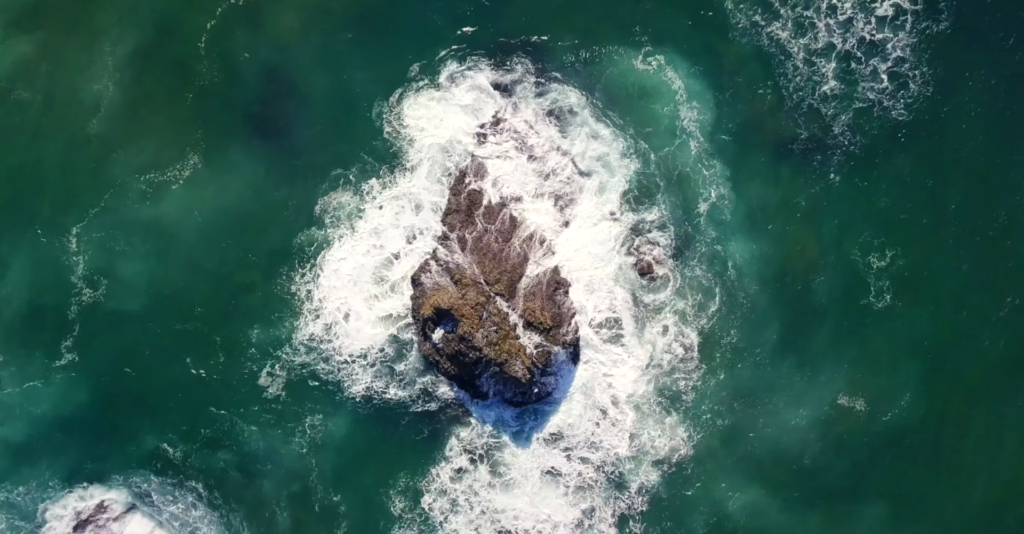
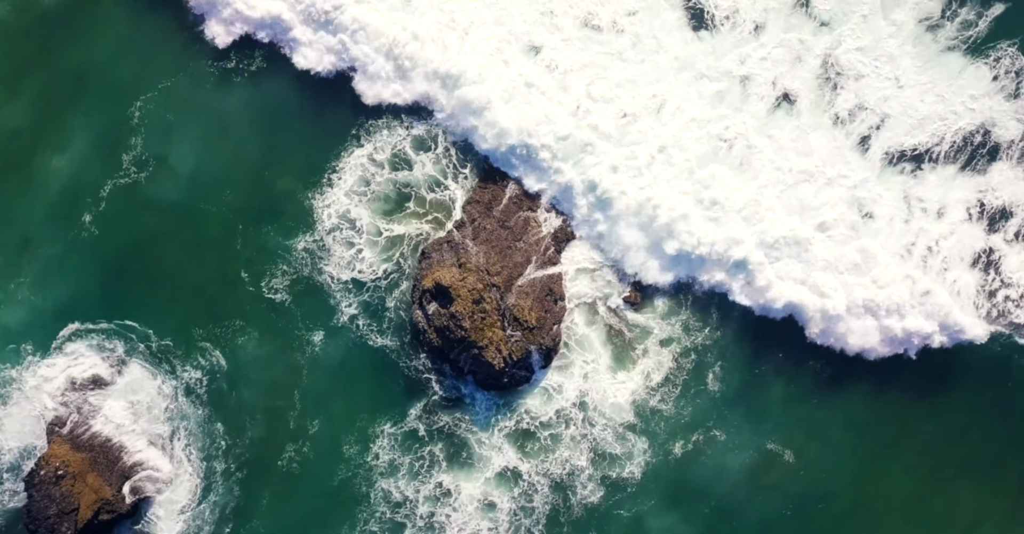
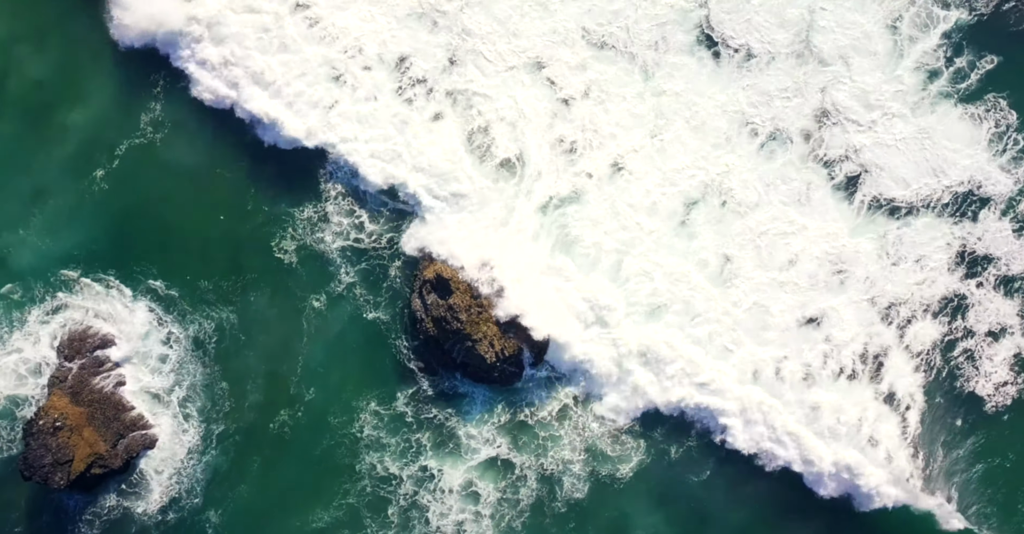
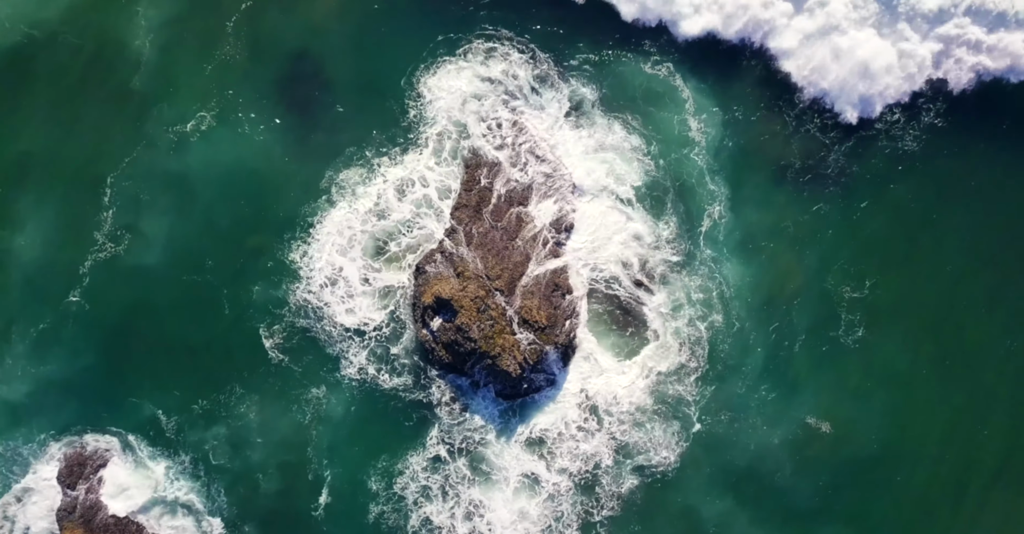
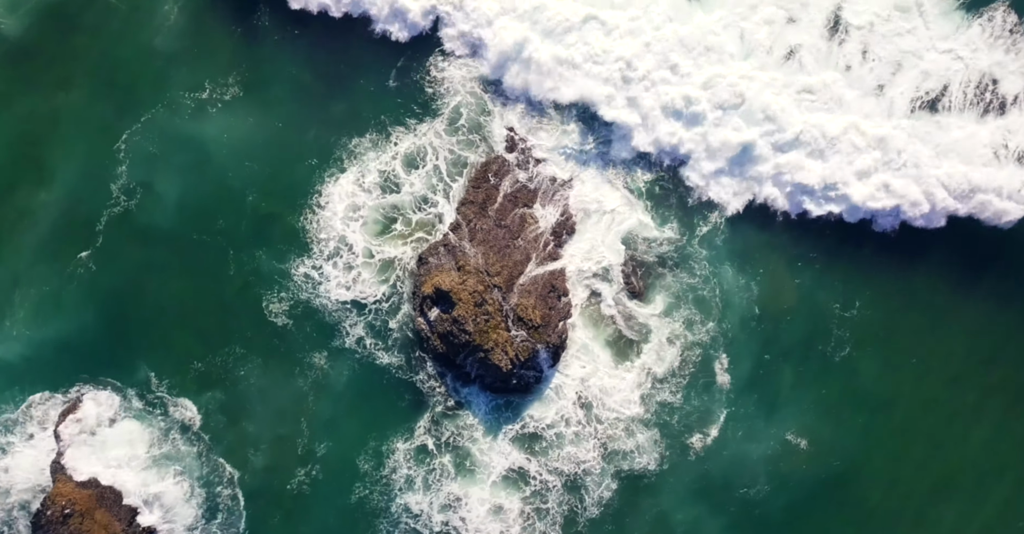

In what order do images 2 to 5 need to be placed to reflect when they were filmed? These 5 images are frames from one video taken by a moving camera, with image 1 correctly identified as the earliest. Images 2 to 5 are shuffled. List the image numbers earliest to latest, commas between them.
4, 5, 2, 3
